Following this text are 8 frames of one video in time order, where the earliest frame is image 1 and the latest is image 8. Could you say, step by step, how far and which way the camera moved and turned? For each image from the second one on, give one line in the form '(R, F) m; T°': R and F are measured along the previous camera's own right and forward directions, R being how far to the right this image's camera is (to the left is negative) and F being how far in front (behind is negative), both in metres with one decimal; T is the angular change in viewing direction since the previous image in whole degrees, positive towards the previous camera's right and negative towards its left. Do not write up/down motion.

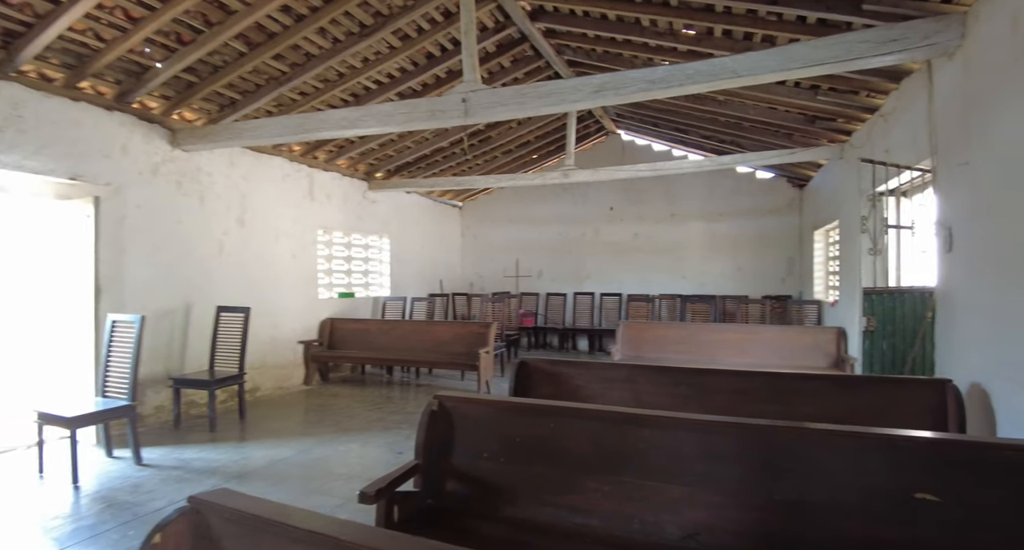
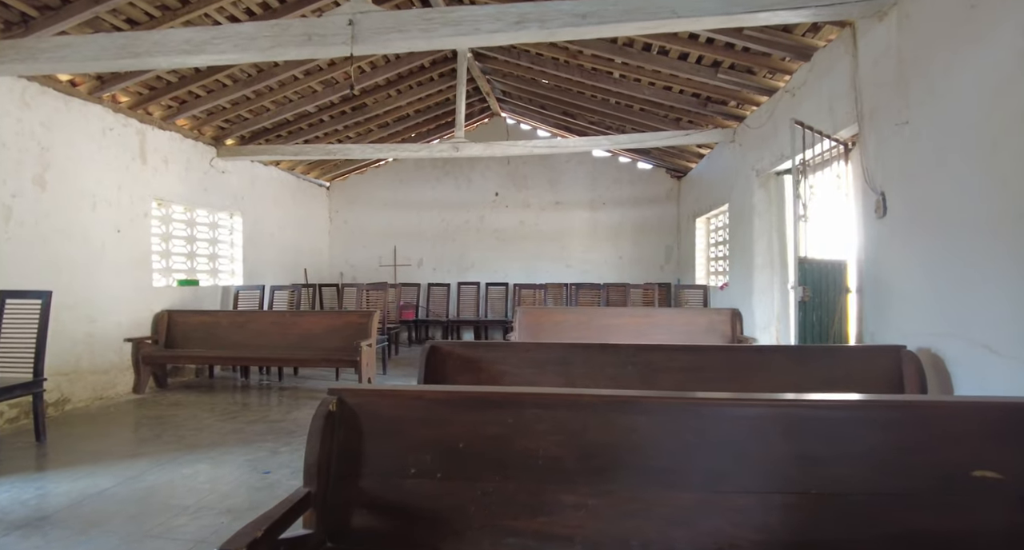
(-0.2, +0.5) m; +14°
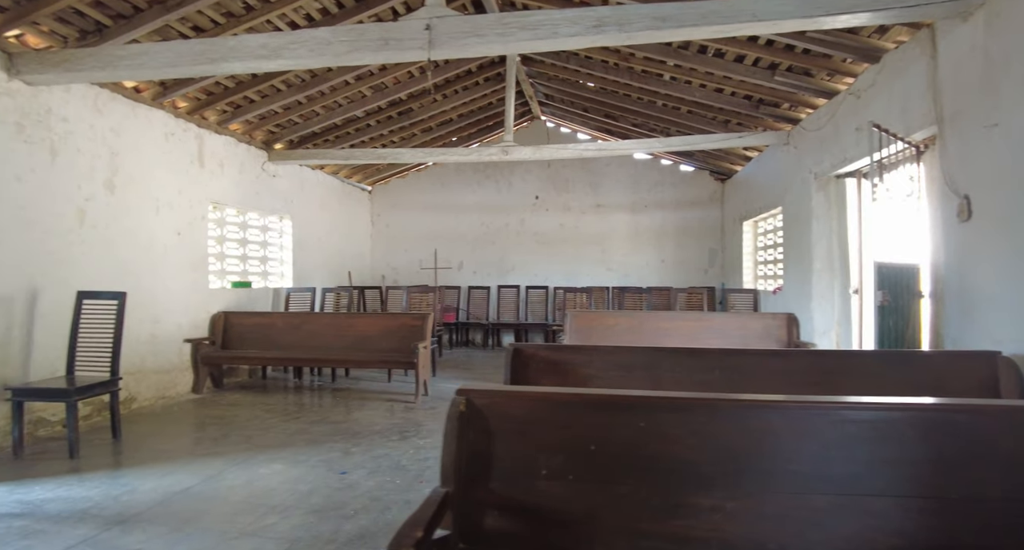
(-0.3, 0.0) m; -2°
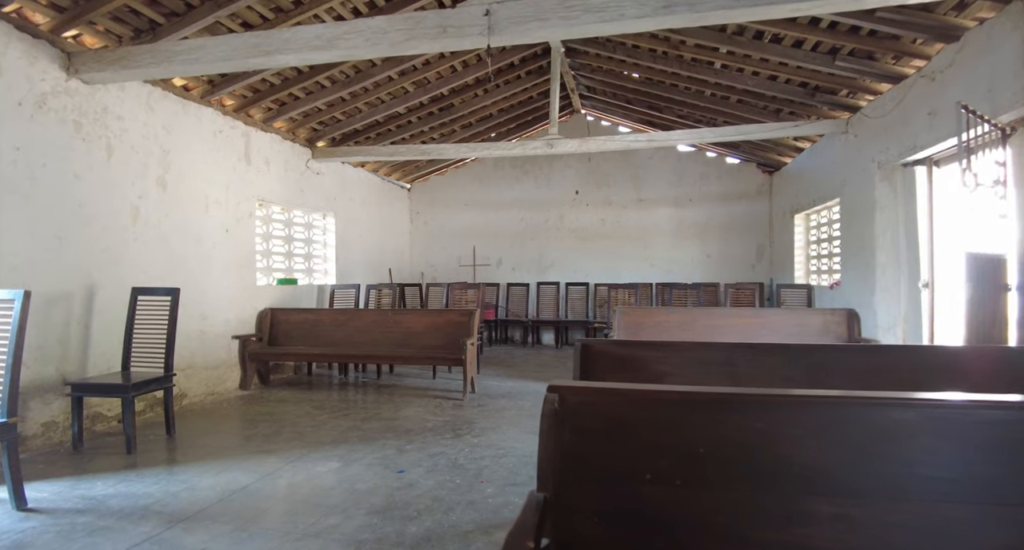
(-0.2, +0.1) m; -3°
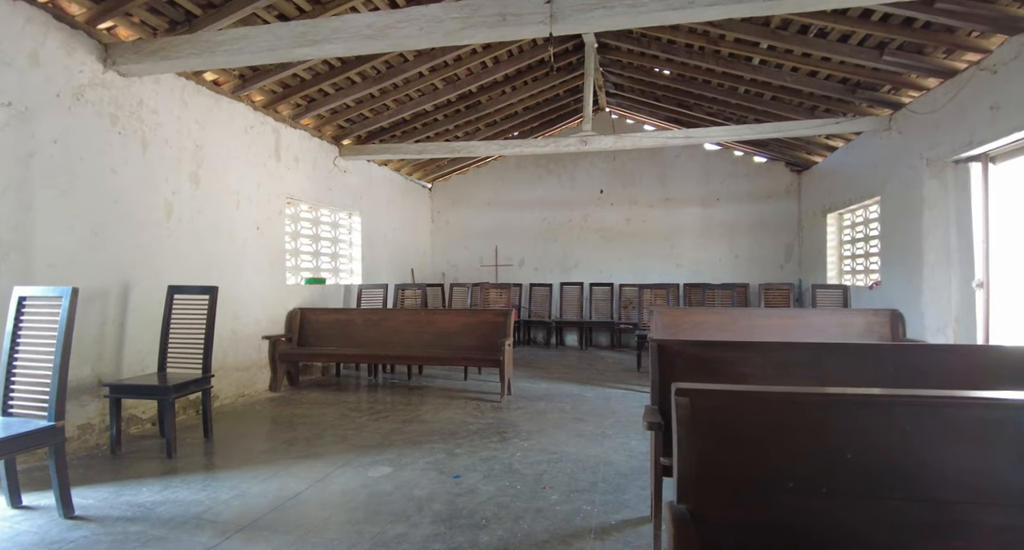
(-0.3, +0.1) m; 0°
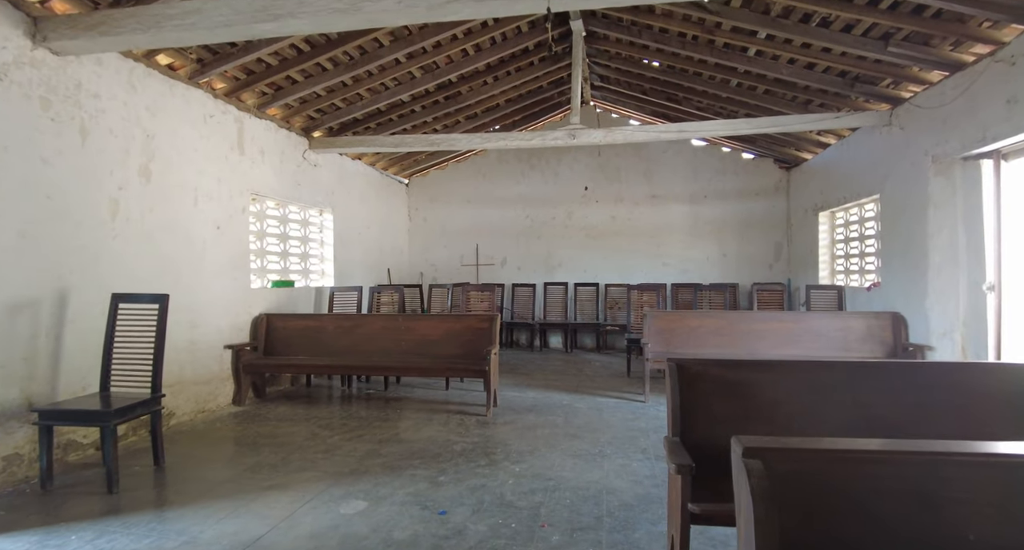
(-0.1, +0.3) m; +2°
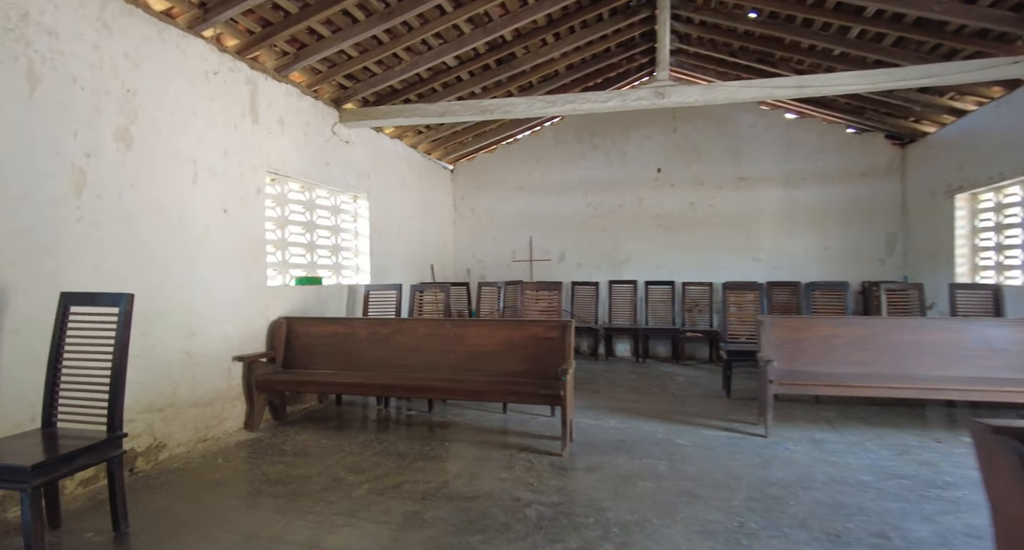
(-0.3, +0.9) m; -4°
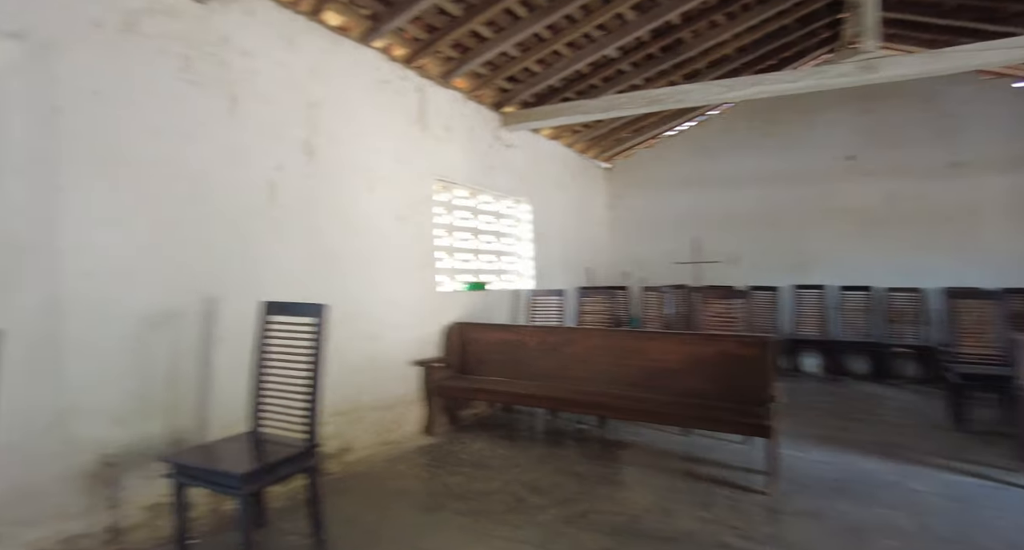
(-0.3, +0.2) m; -15°
